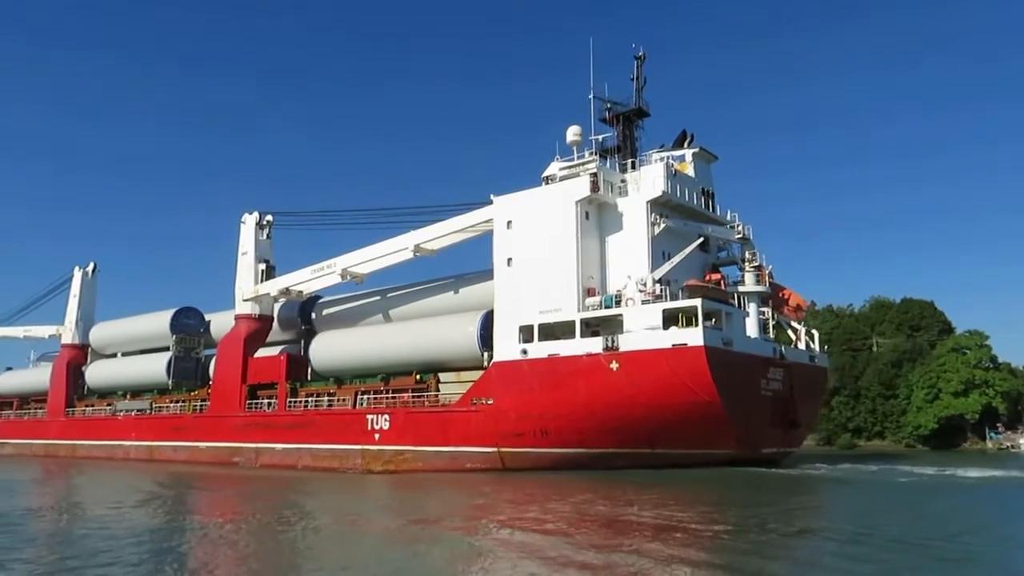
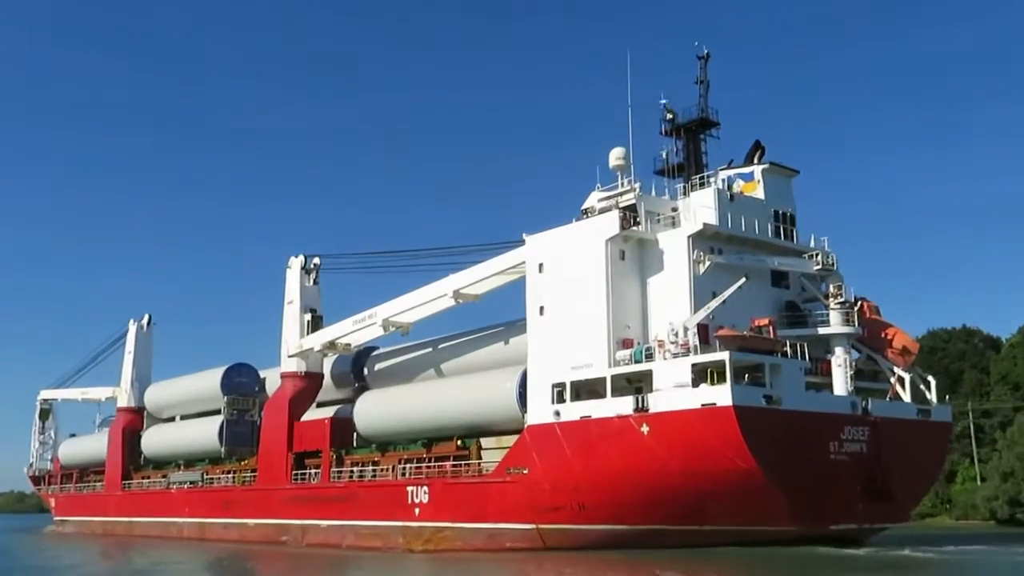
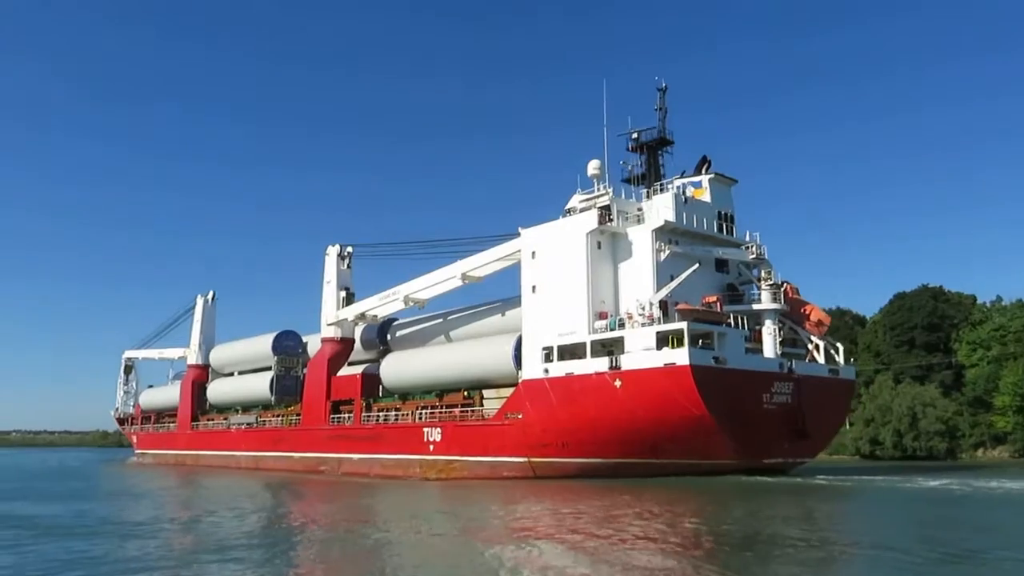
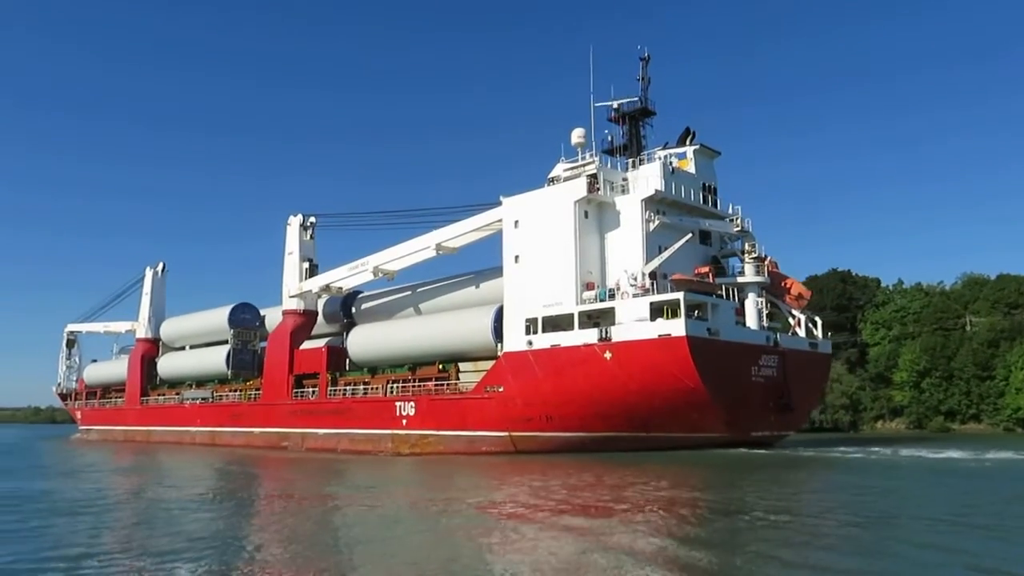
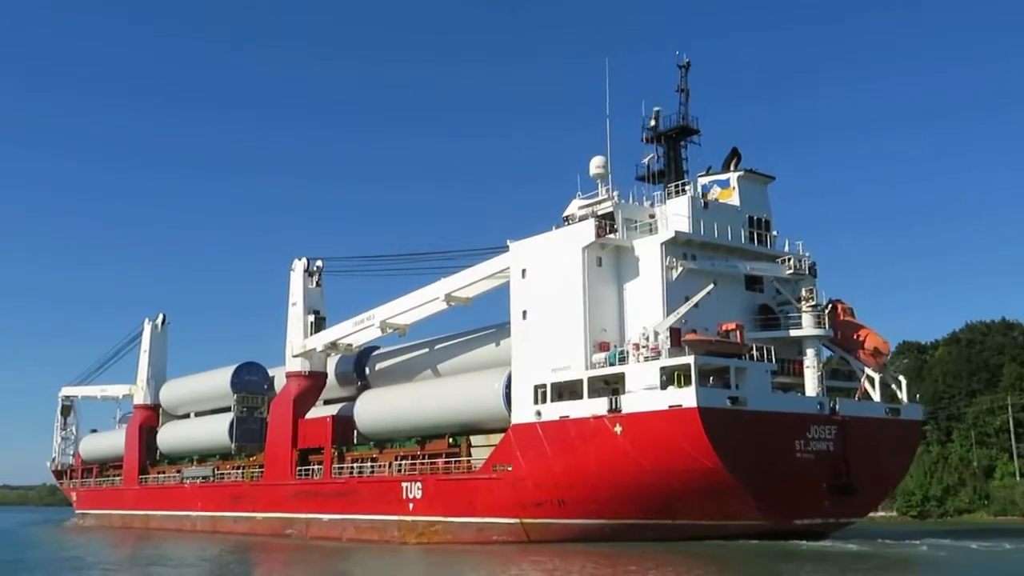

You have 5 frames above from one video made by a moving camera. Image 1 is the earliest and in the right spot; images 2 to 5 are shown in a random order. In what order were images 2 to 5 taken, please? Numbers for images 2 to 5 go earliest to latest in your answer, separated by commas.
4, 3, 2, 5
